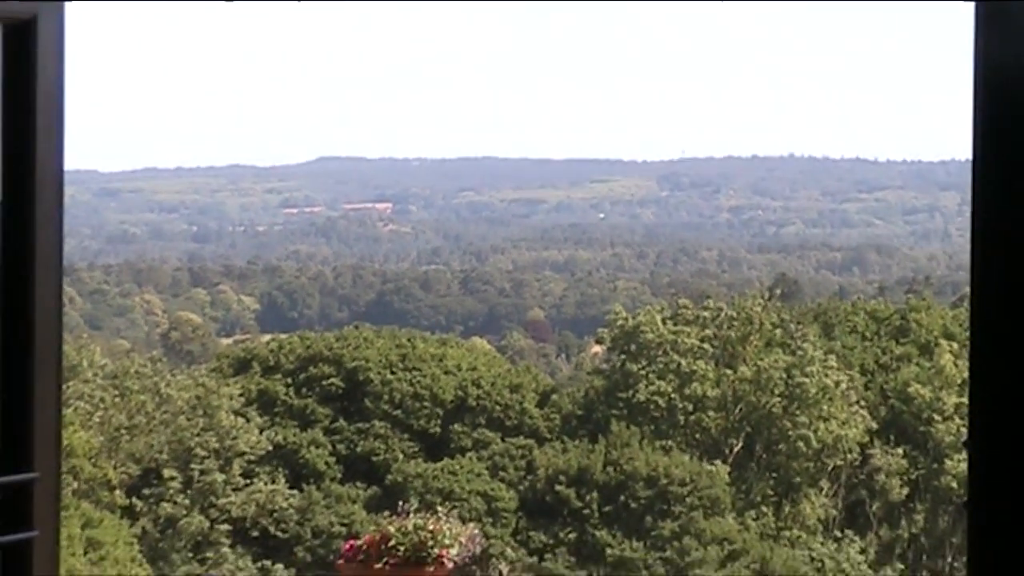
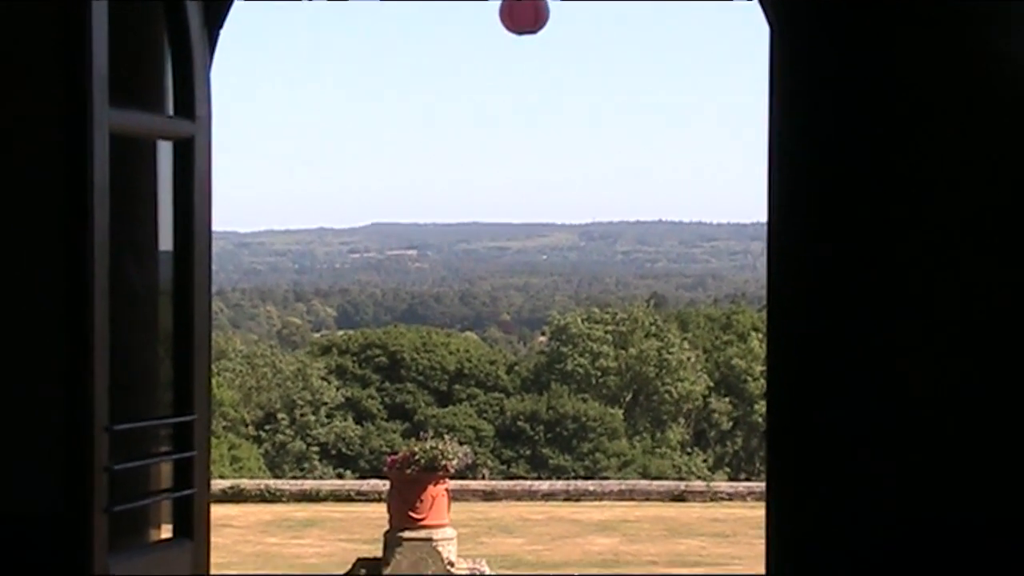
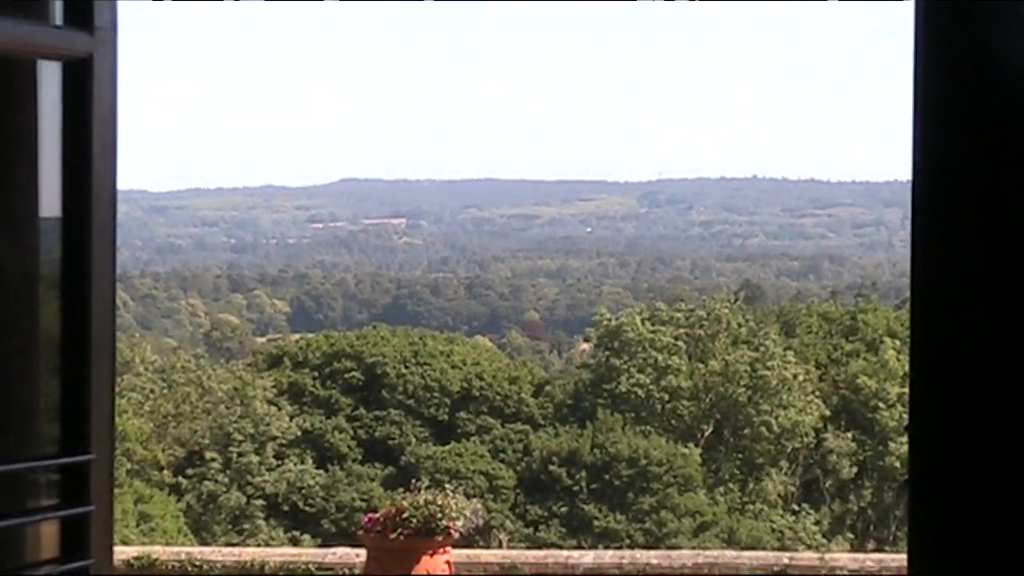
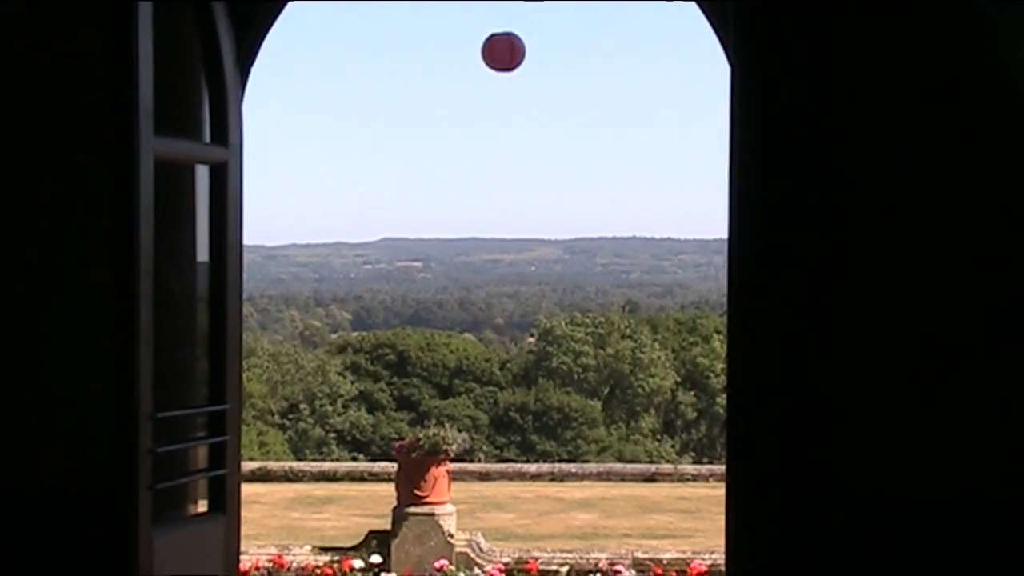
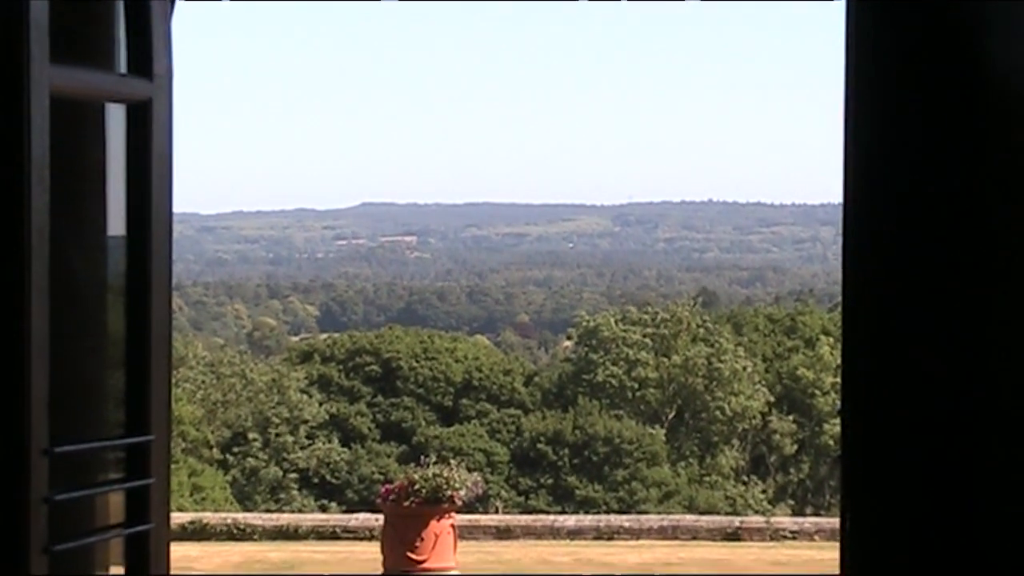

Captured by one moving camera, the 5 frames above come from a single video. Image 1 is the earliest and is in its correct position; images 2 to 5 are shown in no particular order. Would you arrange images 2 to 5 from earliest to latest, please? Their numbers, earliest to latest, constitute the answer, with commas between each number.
3, 5, 2, 4
